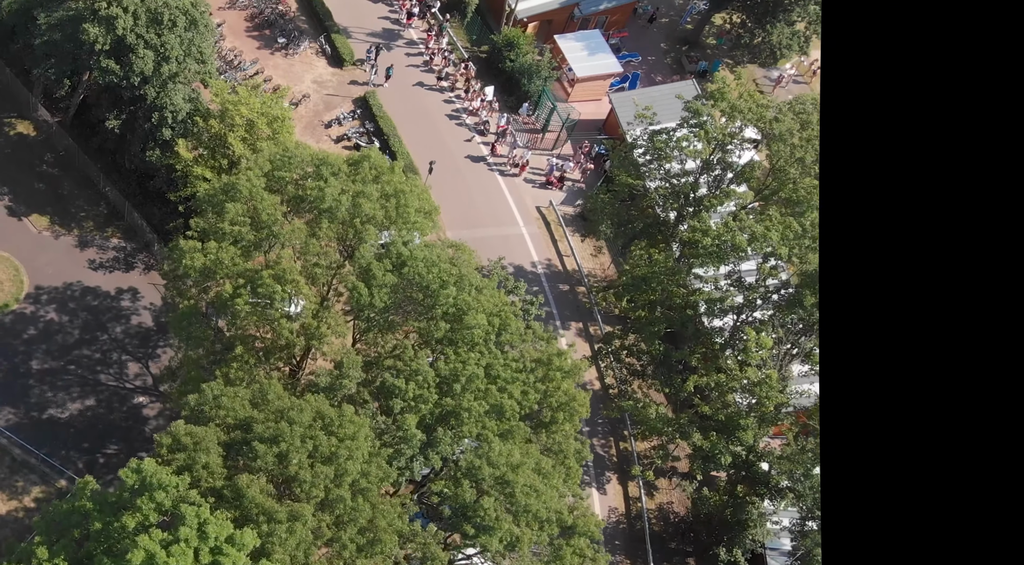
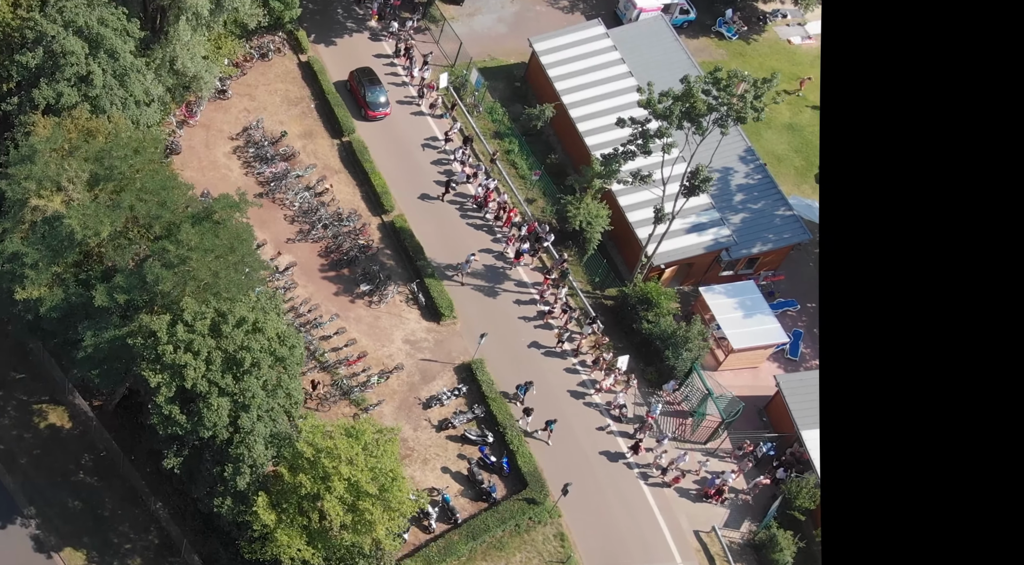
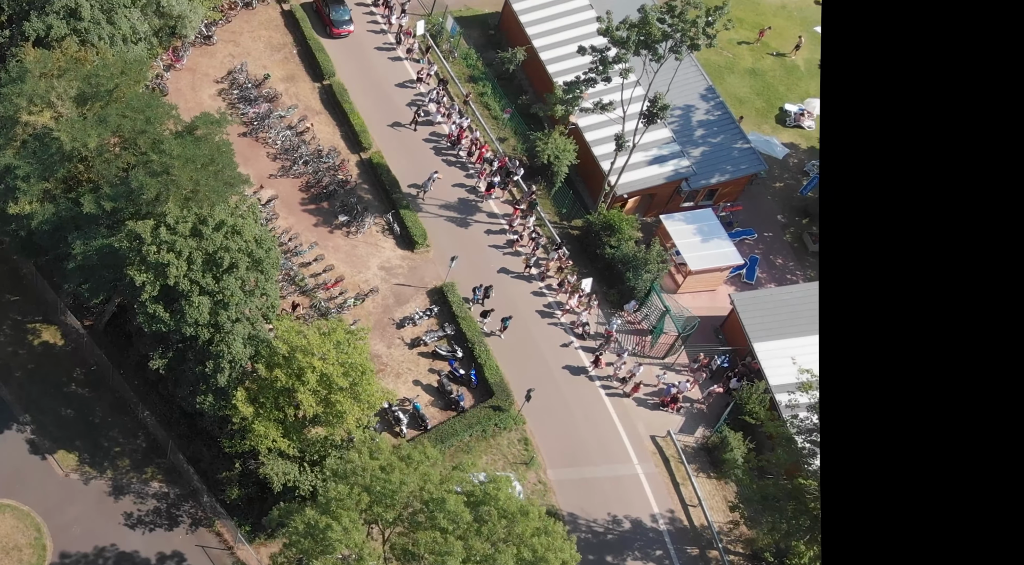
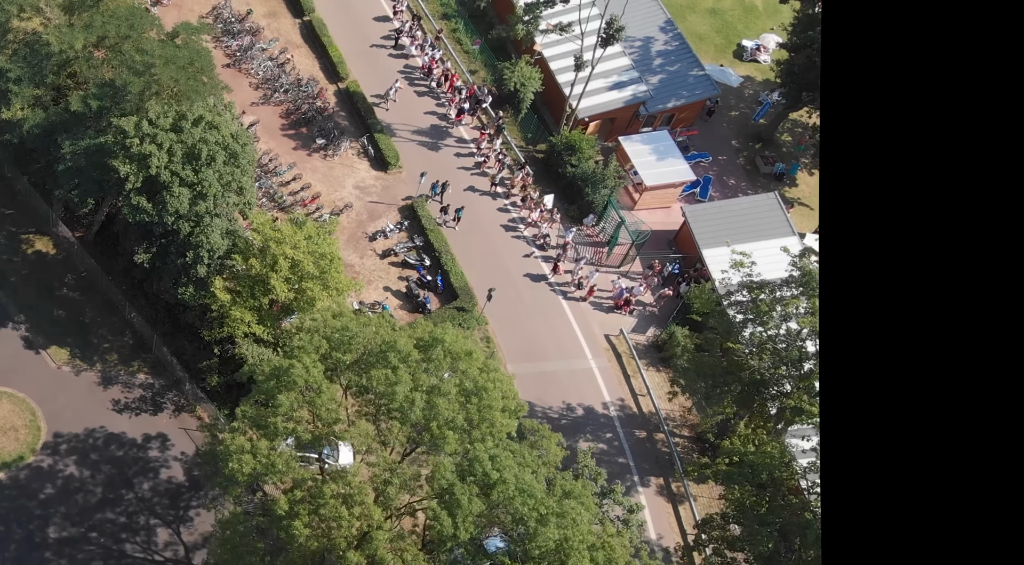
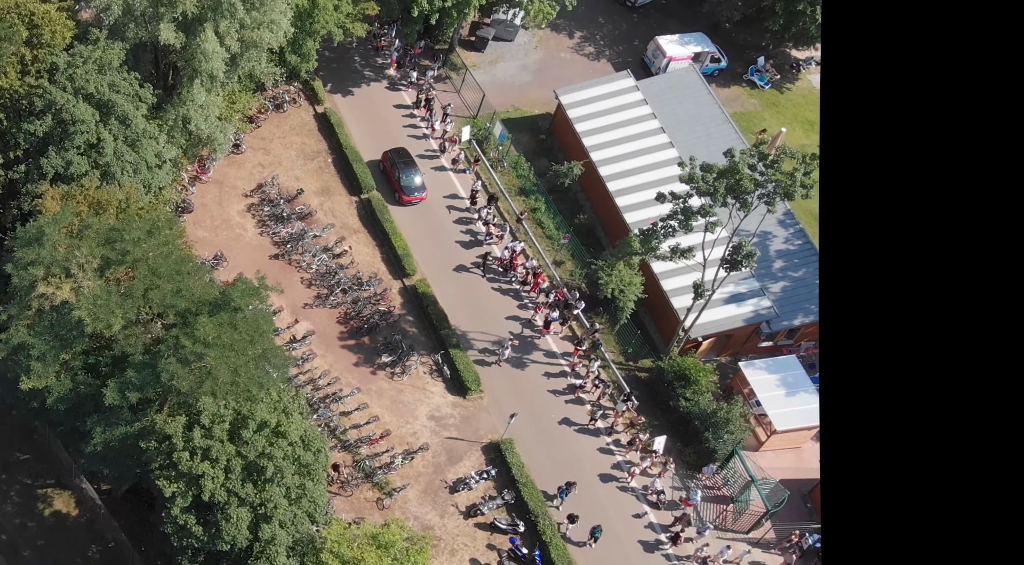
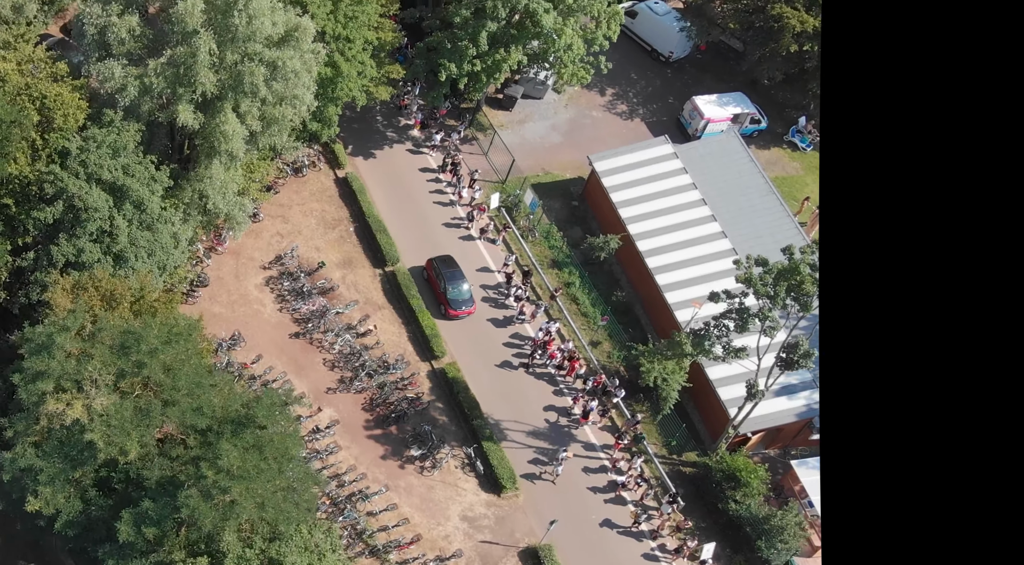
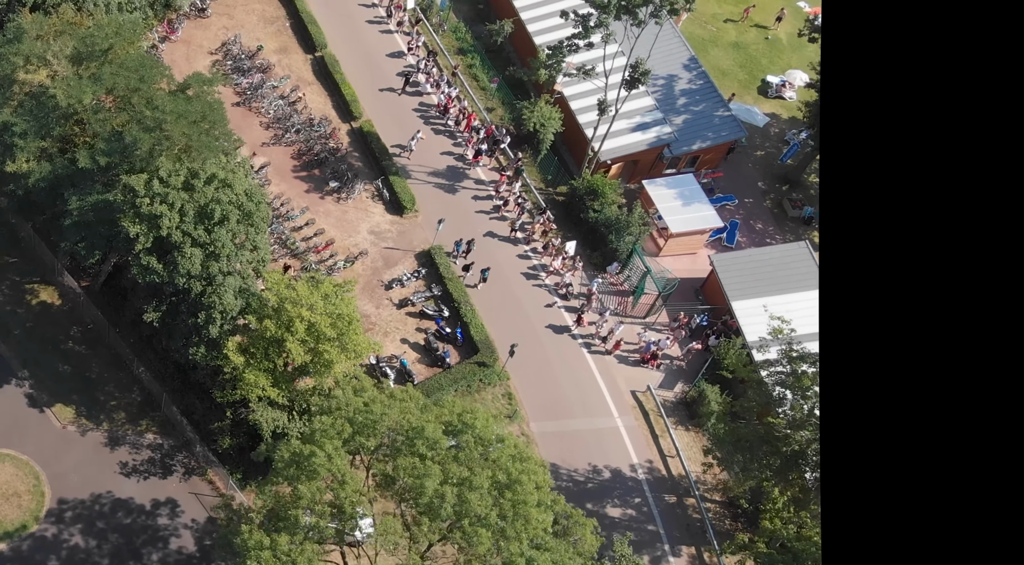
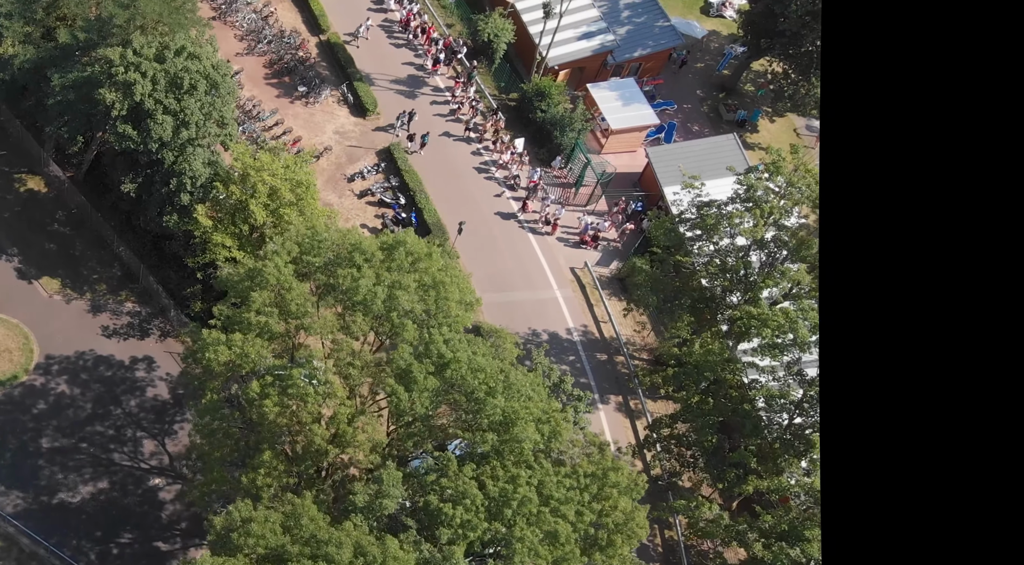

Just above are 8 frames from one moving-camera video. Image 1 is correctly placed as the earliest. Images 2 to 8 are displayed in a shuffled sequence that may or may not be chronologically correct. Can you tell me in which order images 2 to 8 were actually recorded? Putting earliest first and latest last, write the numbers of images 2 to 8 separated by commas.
8, 4, 7, 3, 2, 5, 6
